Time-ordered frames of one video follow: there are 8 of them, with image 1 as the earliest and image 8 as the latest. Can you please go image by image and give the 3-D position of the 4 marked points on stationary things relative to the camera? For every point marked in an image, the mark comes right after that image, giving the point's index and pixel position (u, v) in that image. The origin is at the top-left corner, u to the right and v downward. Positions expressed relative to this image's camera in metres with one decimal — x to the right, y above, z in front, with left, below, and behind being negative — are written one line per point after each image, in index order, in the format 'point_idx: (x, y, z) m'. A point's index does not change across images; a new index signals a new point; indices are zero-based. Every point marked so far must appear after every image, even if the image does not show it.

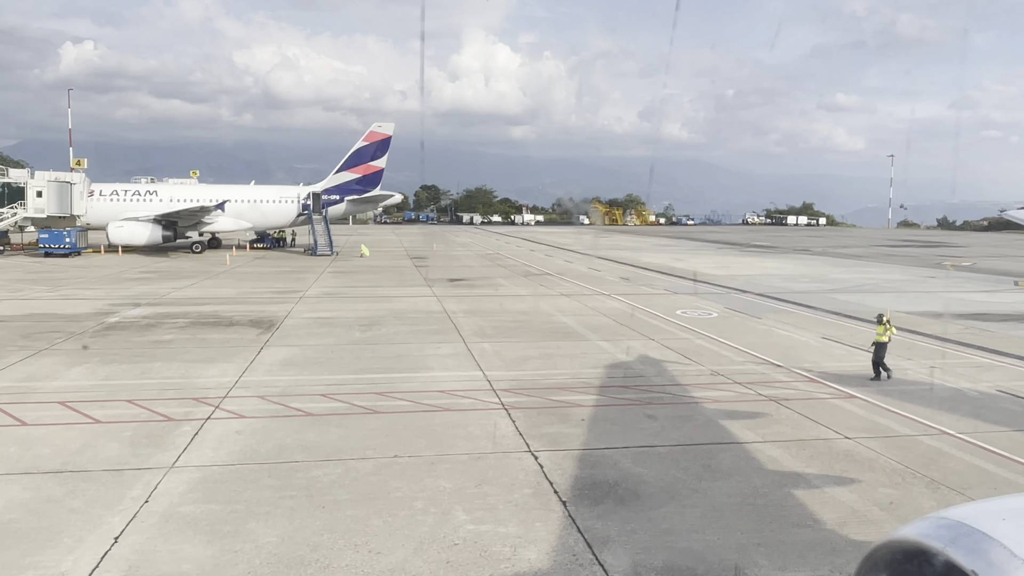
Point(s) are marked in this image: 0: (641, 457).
0: (+1.4, -1.8, +9.3) m
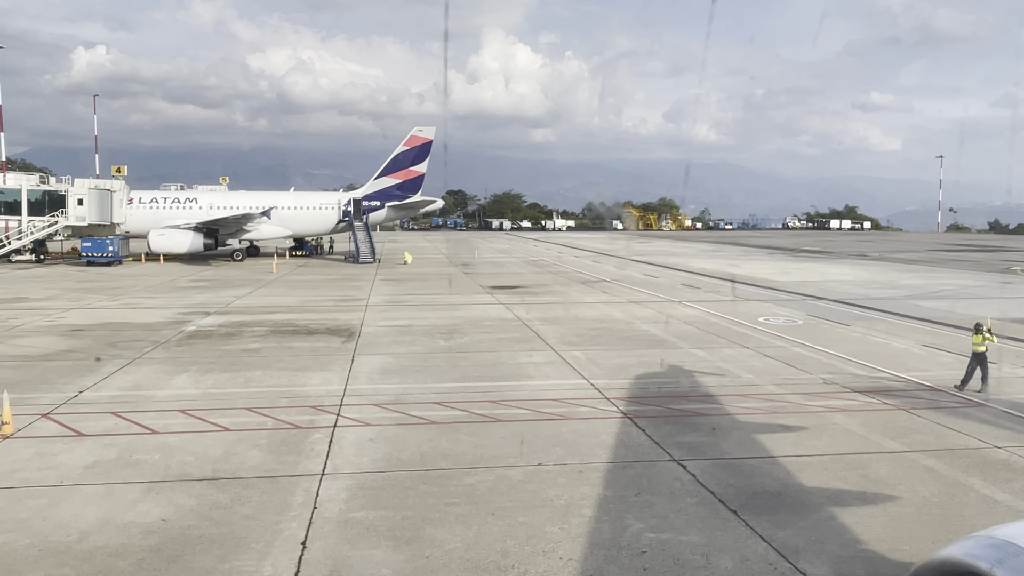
0: (+3.0, -1.9, +9.1) m
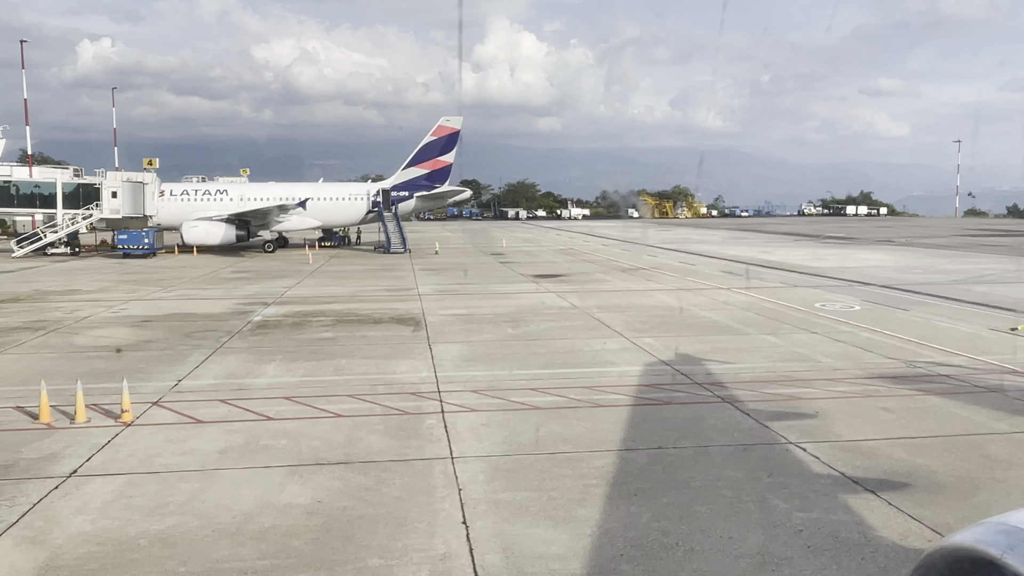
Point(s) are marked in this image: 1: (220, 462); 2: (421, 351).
0: (+4.4, -1.7, +9.3) m
1: (-3.0, -1.8, +8.9) m
2: (-1.6, -1.2, +15.5) m
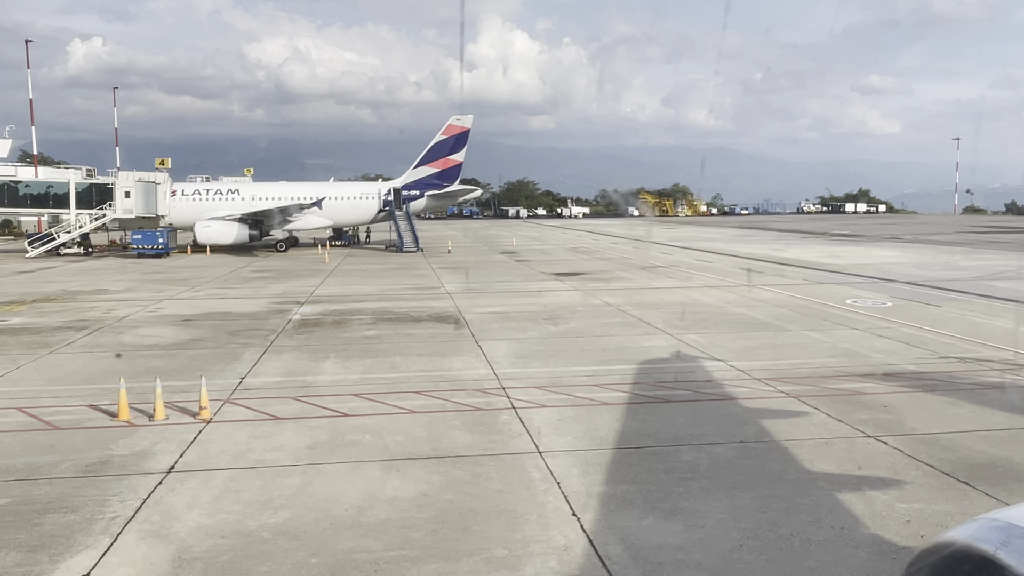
0: (+5.3, -1.7, +9.4) m
1: (-2.1, -1.8, +9.1) m
2: (-0.7, -1.1, +15.6) m
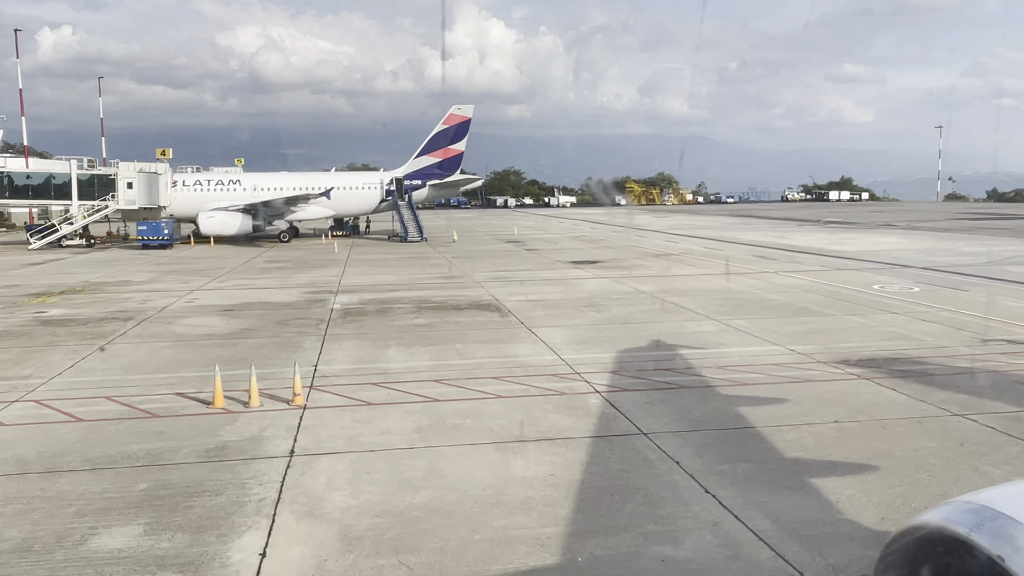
0: (+6.4, -1.5, +9.7) m
1: (-1.0, -1.7, +9.3) m
2: (+0.3, -0.9, +15.8) m
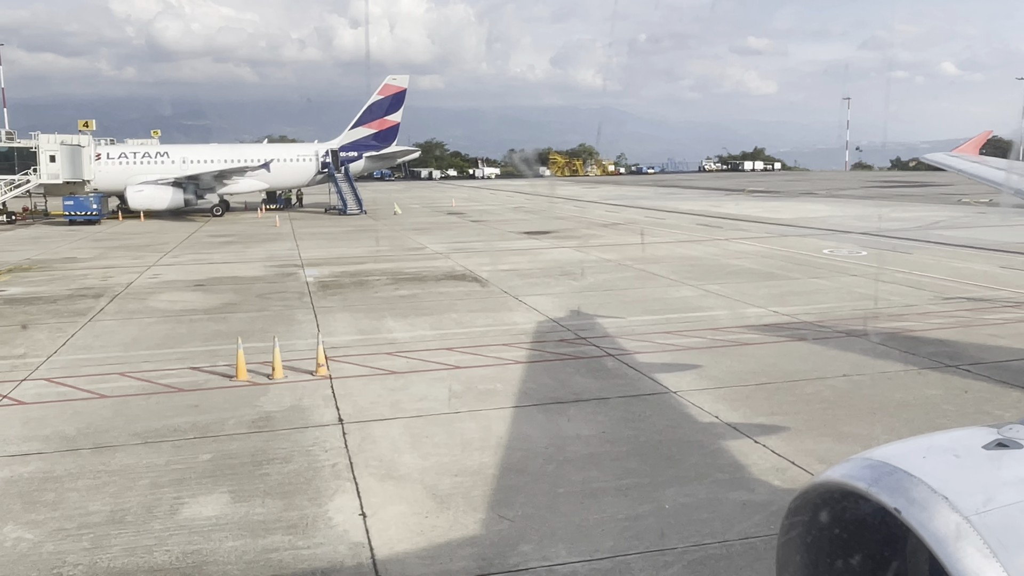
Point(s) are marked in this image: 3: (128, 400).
0: (+6.8, -1.0, +10.7) m
1: (-0.5, -1.3, +9.5) m
2: (+0.1, -0.3, +16.1) m
3: (-4.4, -1.3, +9.8) m
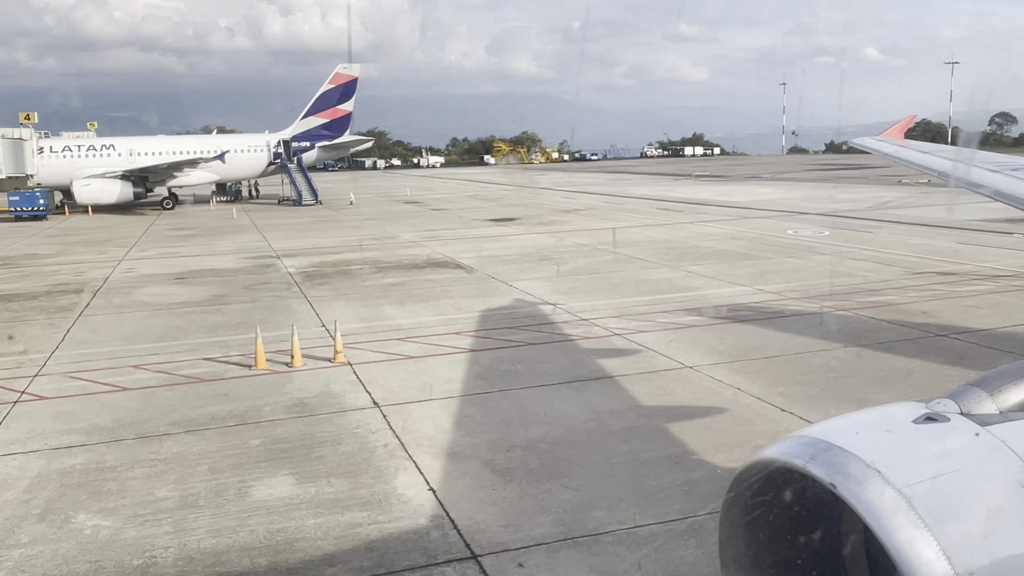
0: (+7.0, -0.6, +11.4) m
1: (-0.2, -1.1, +9.8) m
2: (0.0, 0.0, +16.4) m
3: (-4.1, -1.2, +9.8) m
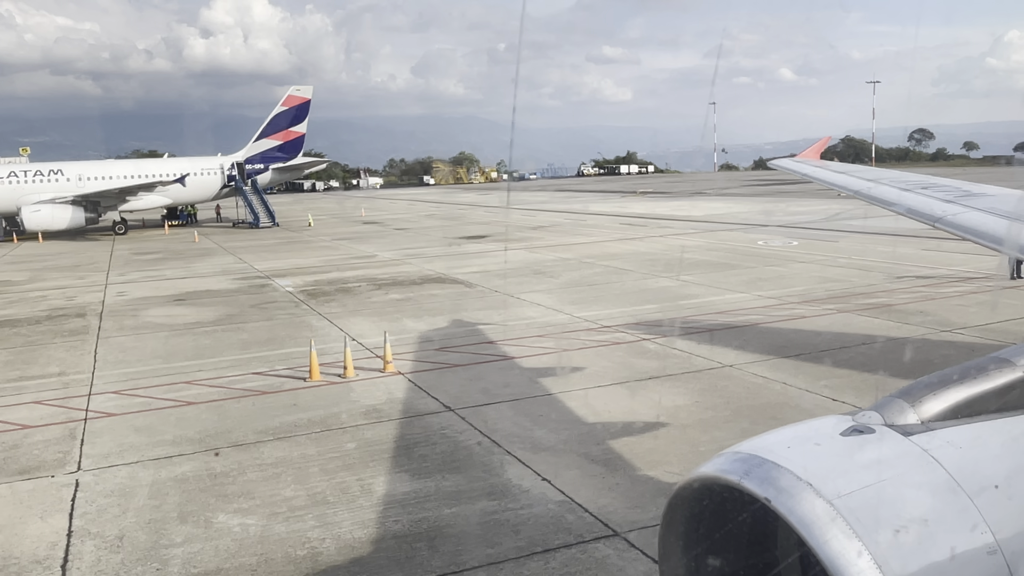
0: (+7.5, -0.5, +12.4) m
1: (+0.5, -1.2, +10.3) m
2: (+0.1, -0.3, +16.9) m
3: (-3.4, -1.4, +10.0) m
